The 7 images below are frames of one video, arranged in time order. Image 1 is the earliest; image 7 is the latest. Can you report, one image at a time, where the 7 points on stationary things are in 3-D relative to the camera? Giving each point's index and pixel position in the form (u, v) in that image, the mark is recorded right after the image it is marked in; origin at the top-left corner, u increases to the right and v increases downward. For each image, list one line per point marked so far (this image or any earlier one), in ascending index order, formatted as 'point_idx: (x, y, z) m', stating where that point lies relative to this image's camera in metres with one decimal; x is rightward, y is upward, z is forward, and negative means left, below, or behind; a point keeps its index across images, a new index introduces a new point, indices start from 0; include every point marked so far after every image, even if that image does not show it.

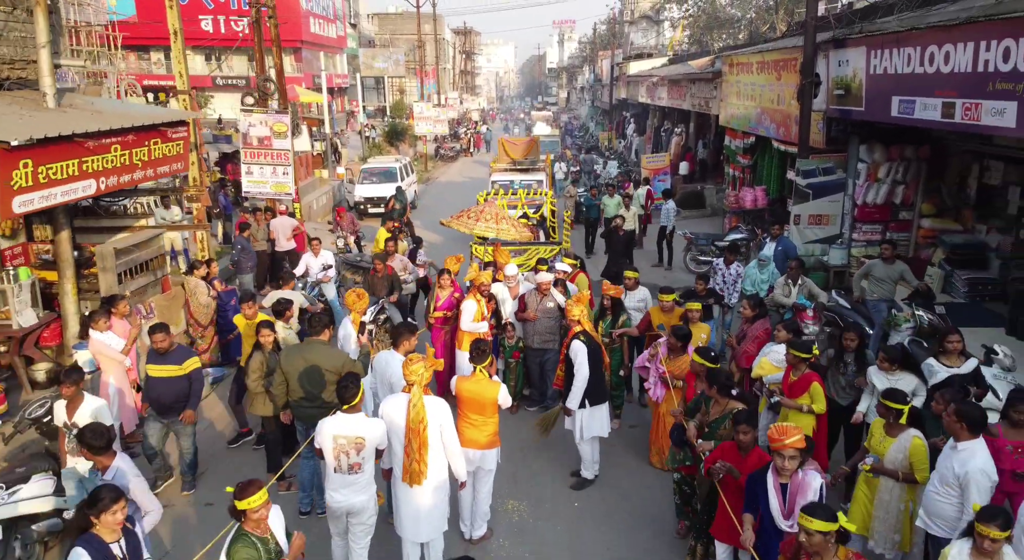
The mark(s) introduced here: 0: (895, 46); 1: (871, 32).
0: (+4.4, +2.7, +9.5) m
1: (+4.6, +3.1, +10.6) m
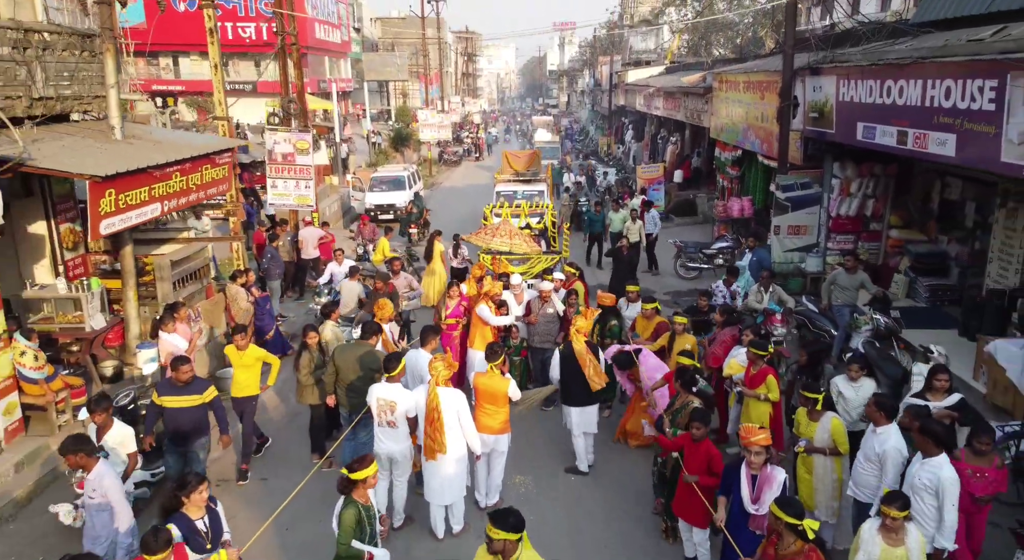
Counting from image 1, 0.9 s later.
0: (+4.4, +2.6, +10.6) m
1: (+4.7, +3.0, +11.7) m
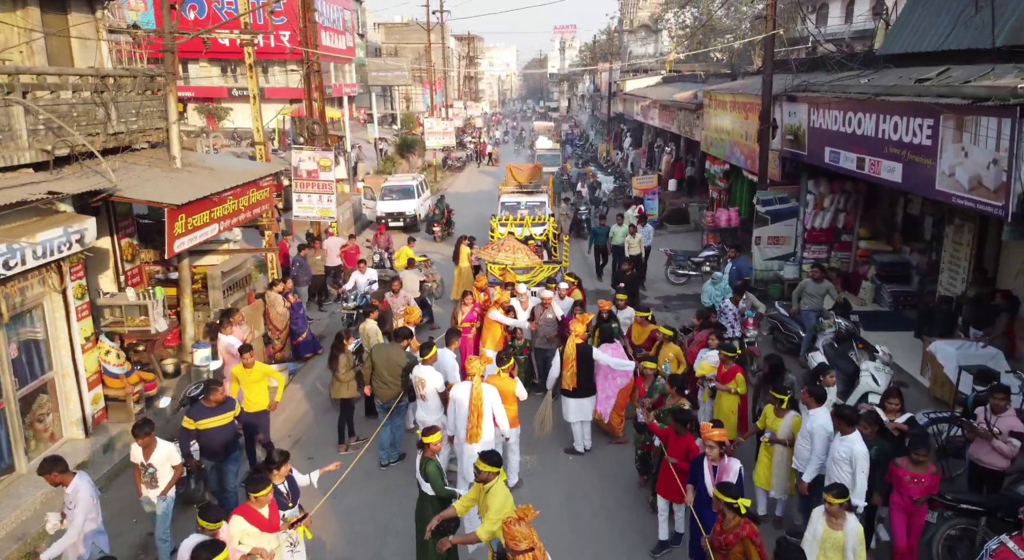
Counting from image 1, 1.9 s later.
0: (+4.5, +2.5, +11.9) m
1: (+4.7, +2.9, +13.0) m
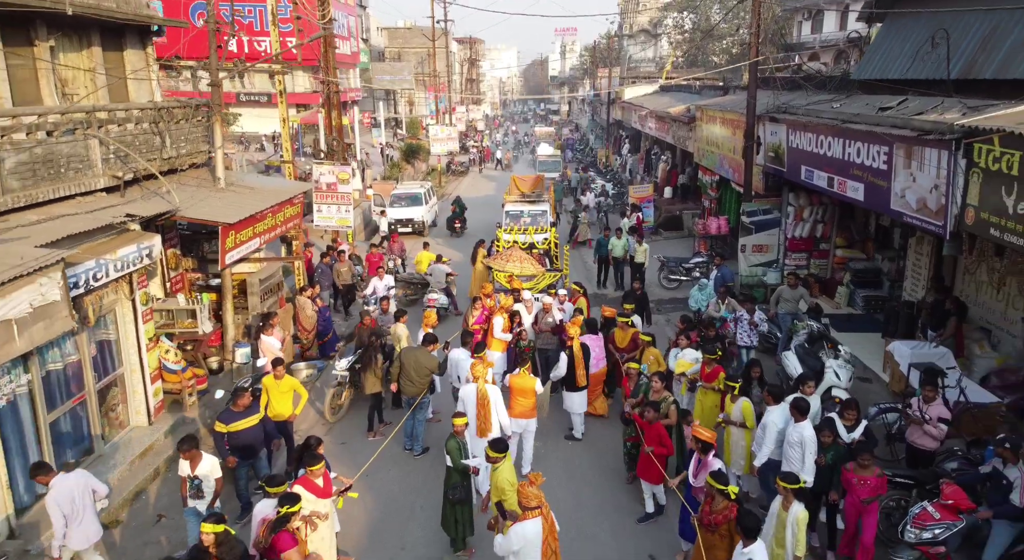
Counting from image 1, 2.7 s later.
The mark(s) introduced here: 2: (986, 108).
0: (+4.6, +2.4, +13.1) m
1: (+4.8, +2.8, +14.3) m
2: (+5.3, +1.9, +9.2) m
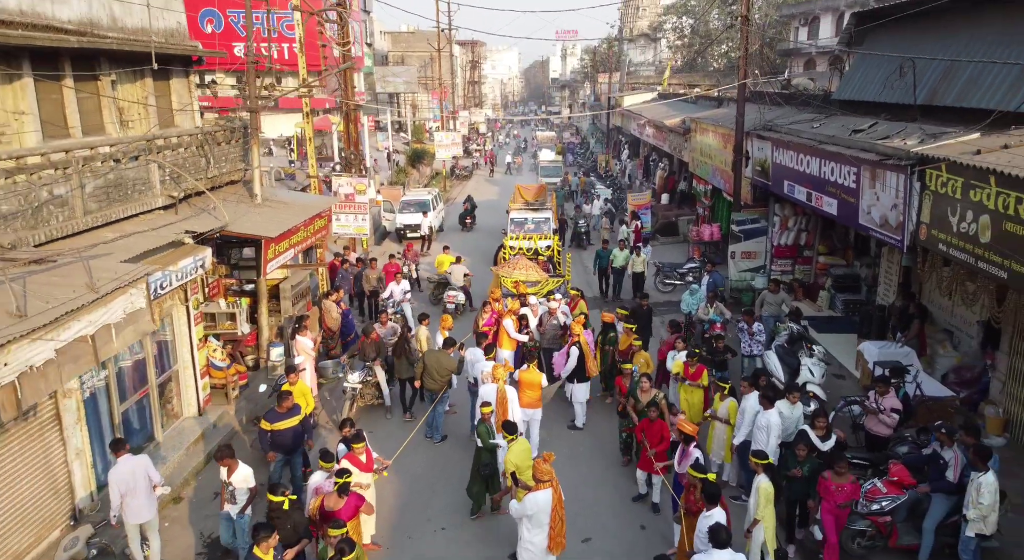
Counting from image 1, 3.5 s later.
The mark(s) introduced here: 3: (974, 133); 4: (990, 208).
0: (+4.7, +2.3, +14.3) m
1: (+4.9, +2.7, +15.5) m
2: (+5.4, +1.8, +10.4) m
3: (+5.6, +1.8, +10.0) m
4: (+4.7, +0.7, +8.2) m
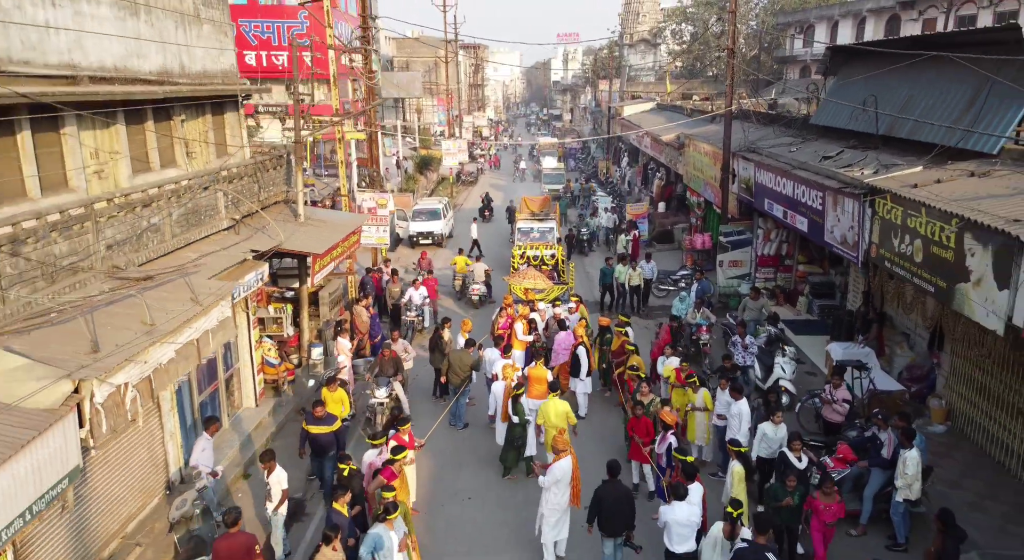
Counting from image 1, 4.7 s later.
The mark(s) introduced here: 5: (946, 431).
0: (+4.9, +2.1, +16.1) m
1: (+5.1, +2.6, +17.2) m
2: (+5.6, +1.7, +12.2) m
3: (+5.8, +1.6, +11.8) m
4: (+4.9, +0.5, +10.0) m
5: (+6.2, -2.1, +11.8) m
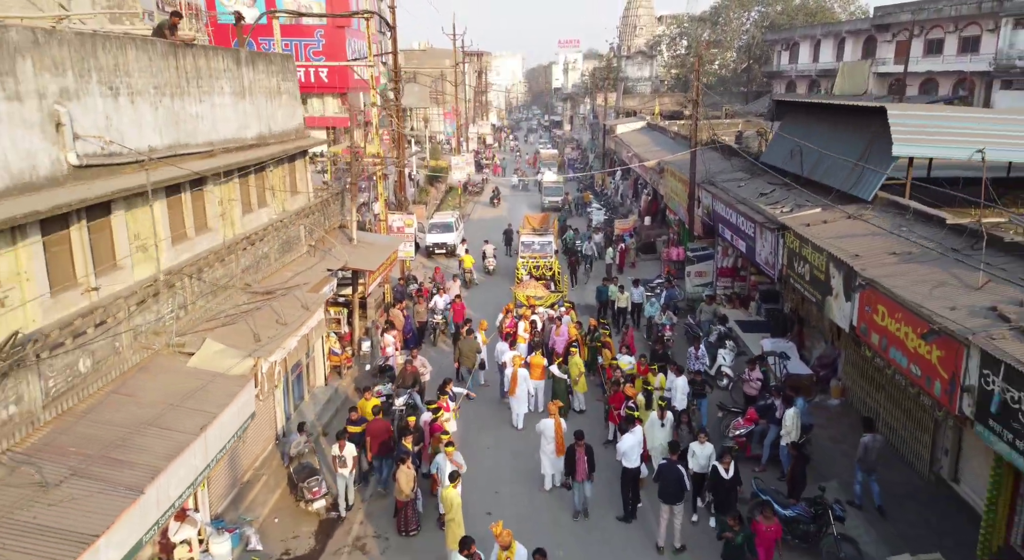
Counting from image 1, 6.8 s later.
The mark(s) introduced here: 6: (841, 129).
0: (+5.0, +1.9, +20.2) m
1: (+5.3, +2.4, +21.3) m
2: (+5.7, +1.4, +16.3) m
3: (+5.9, +1.4, +15.9) m
4: (+5.0, +0.3, +14.1) m
5: (+6.3, -2.4, +15.9) m
6: (+6.9, +3.1, +17.3) m
